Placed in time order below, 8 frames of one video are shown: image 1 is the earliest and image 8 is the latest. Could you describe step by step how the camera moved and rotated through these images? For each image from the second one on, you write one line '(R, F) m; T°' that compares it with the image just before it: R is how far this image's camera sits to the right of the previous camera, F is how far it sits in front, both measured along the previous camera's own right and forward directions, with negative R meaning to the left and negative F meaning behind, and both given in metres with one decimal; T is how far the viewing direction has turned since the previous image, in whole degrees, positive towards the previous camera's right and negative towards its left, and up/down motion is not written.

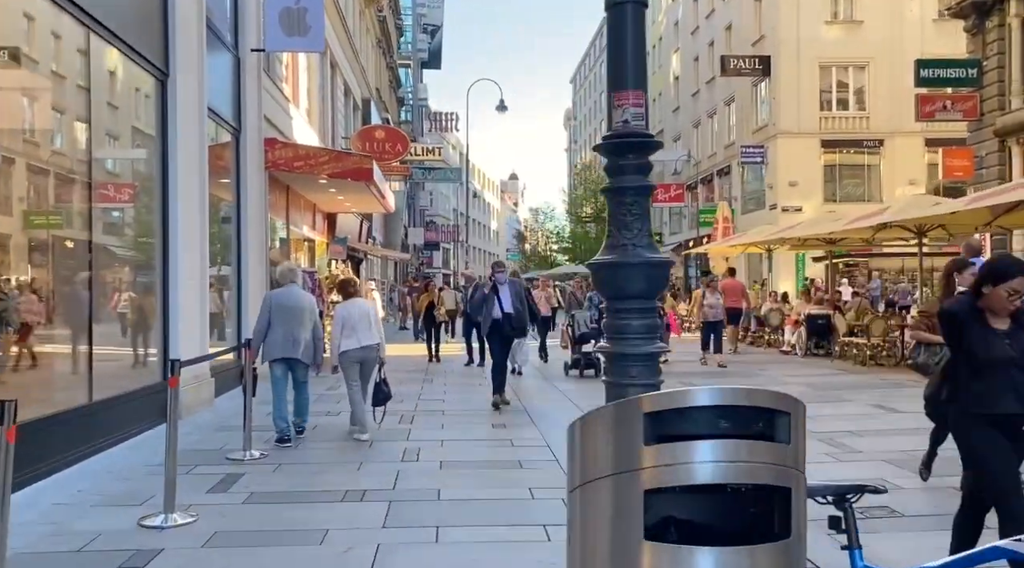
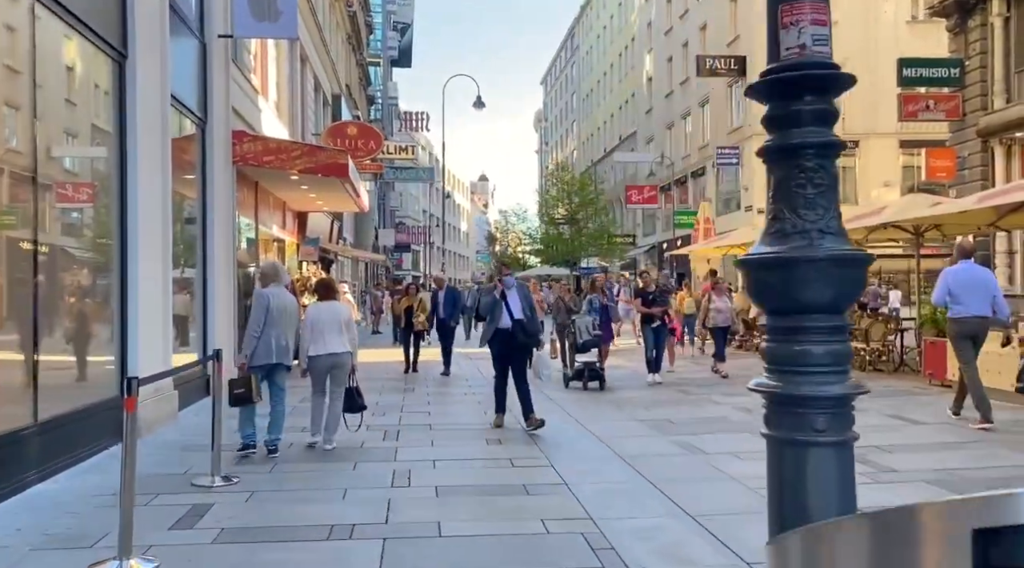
(-0.2, +0.8) m; +2°
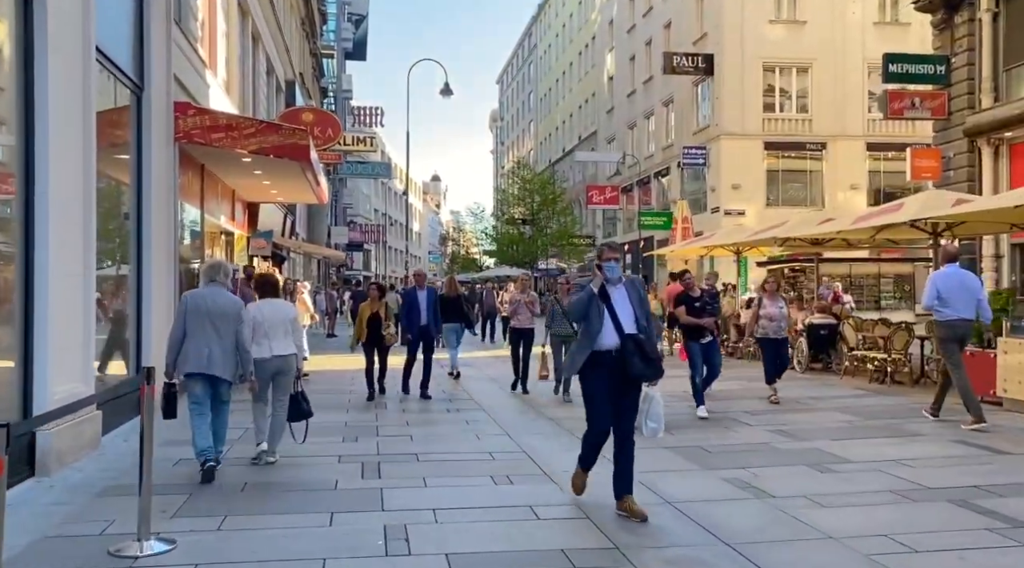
(-0.5, +1.7) m; +3°
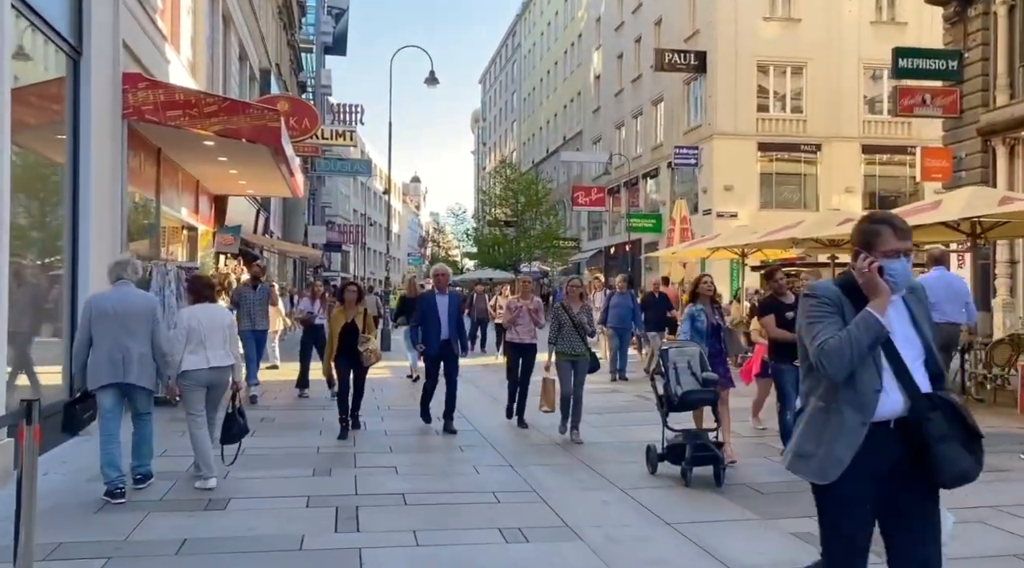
(-0.2, +1.5) m; +1°
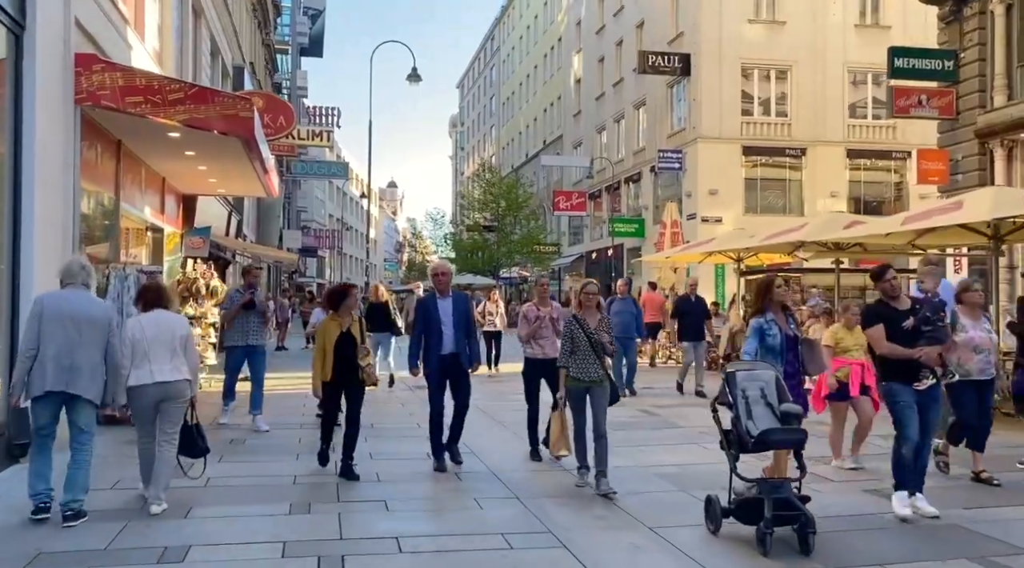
(-0.2, +1.0) m; +1°
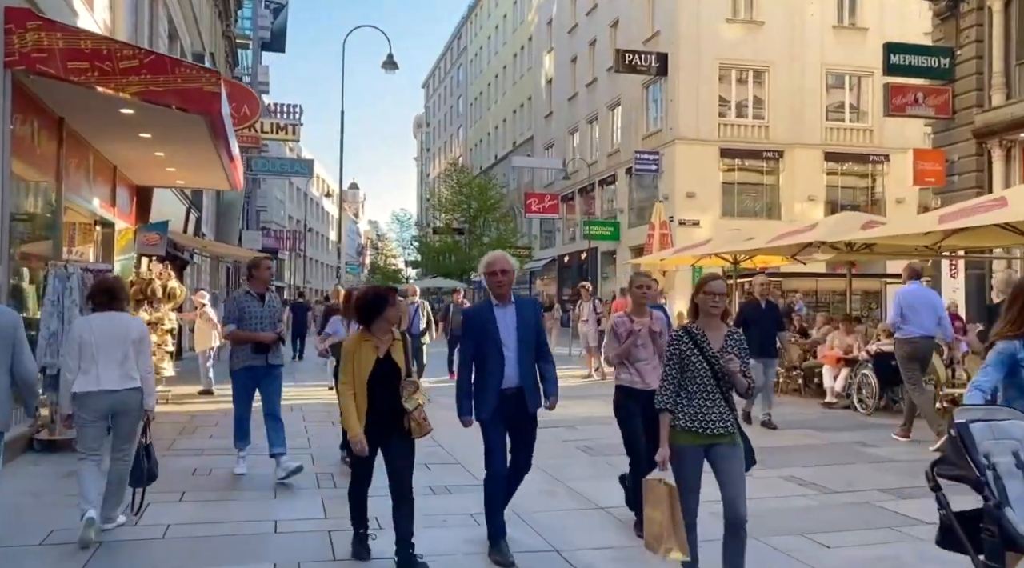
(-0.4, +1.3) m; +2°
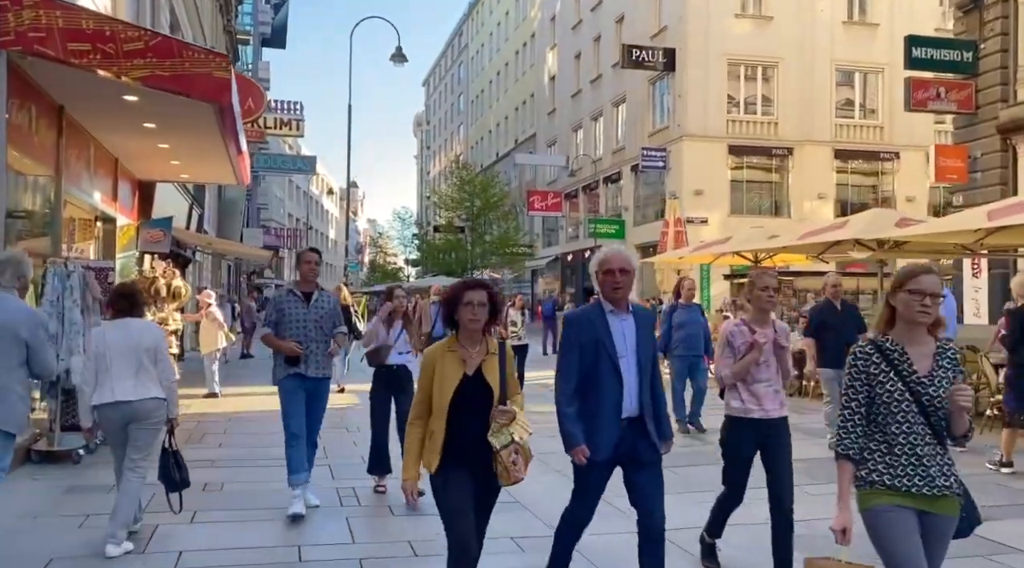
(-0.3, +0.6) m; 0°
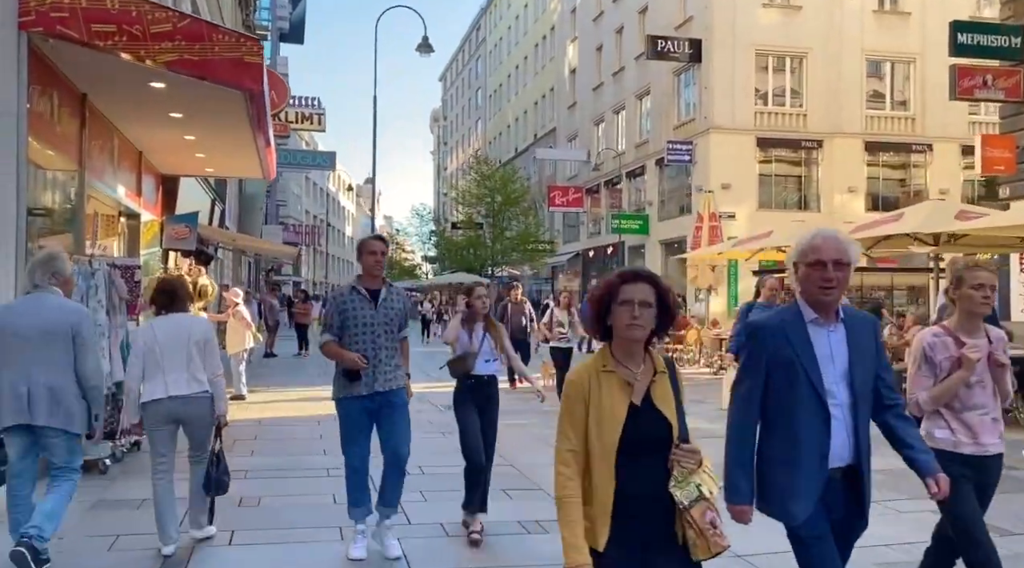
(-0.3, +0.6) m; -1°
